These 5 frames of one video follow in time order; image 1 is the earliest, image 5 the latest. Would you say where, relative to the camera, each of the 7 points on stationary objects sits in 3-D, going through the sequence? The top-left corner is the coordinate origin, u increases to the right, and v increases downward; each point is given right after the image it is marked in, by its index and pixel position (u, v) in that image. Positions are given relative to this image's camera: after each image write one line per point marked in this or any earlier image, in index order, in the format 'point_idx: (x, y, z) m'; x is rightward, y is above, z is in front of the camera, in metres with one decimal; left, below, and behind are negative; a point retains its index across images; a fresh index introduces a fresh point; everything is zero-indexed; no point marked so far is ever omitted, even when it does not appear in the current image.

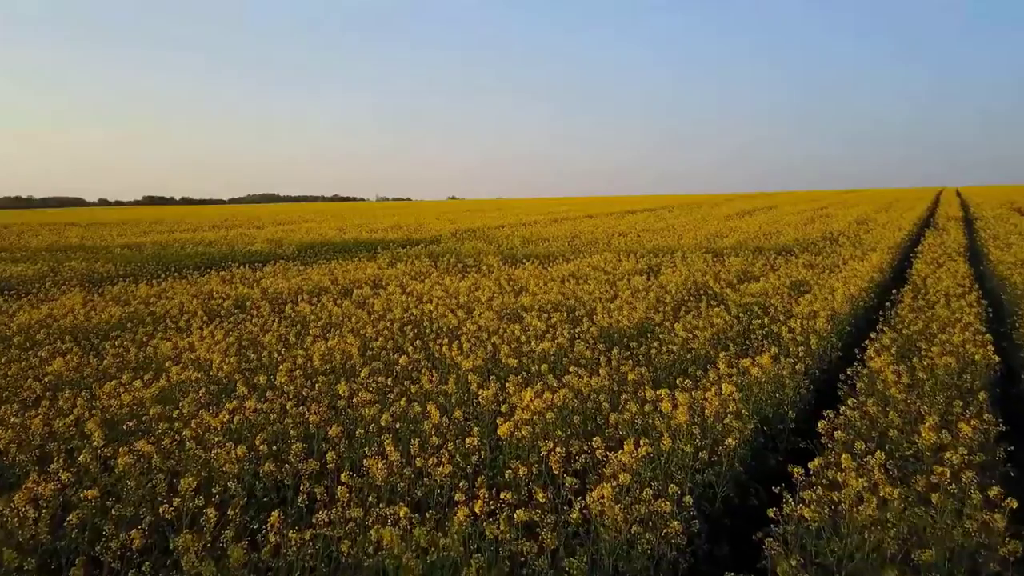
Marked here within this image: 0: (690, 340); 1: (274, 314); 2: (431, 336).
0: (+2.3, -0.8, +8.0) m
1: (-4.1, -0.5, +10.4) m
2: (-1.1, -0.7, +8.5) m
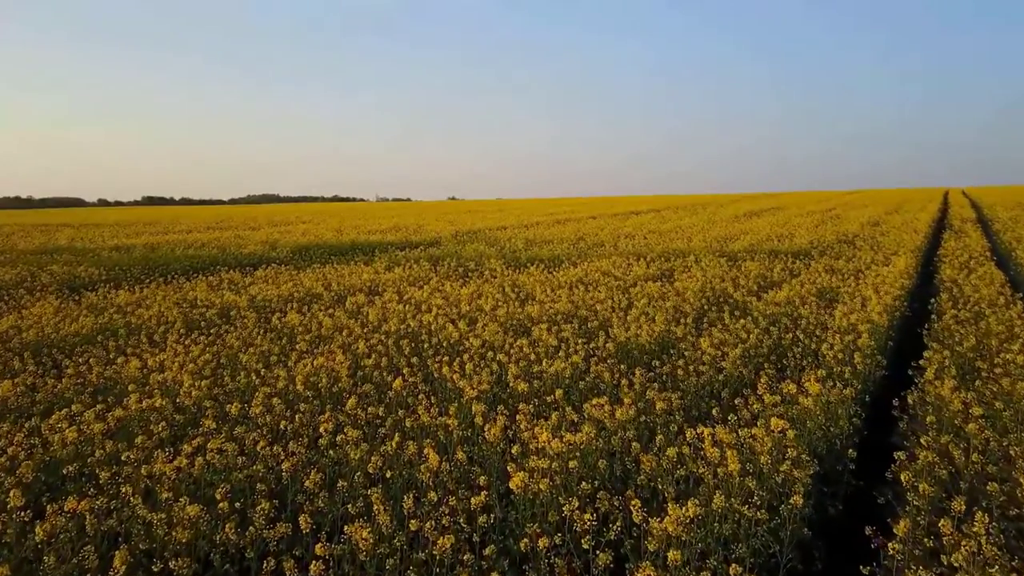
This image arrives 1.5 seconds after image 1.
0: (+2.4, -0.9, +7.1) m
1: (-4.0, -0.6, +9.6) m
2: (-1.0, -0.8, +7.7) m
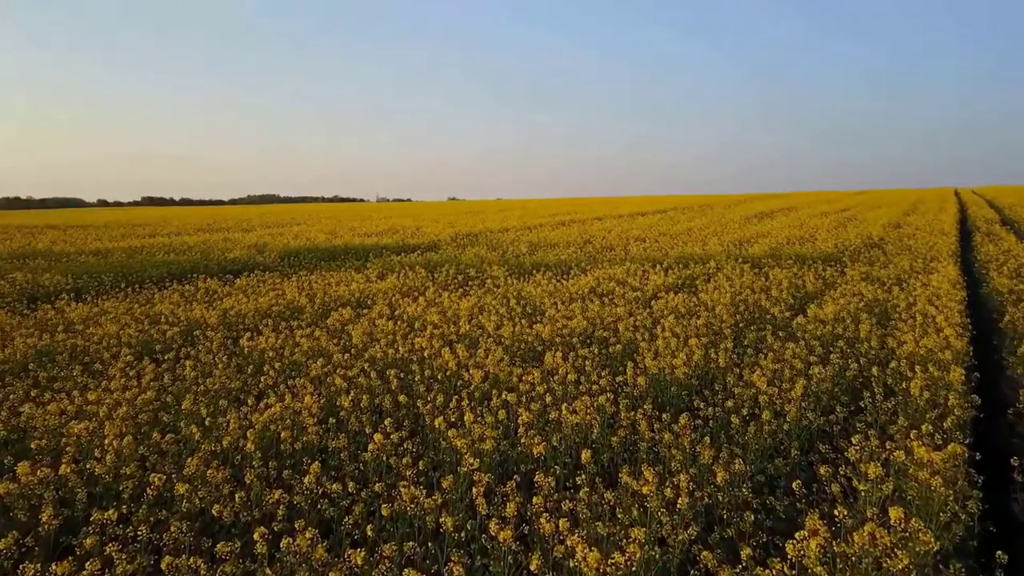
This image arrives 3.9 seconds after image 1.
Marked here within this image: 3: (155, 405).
0: (+2.5, -1.1, +5.8) m
1: (-3.9, -0.8, +8.2) m
2: (-0.9, -1.1, +6.3) m
3: (-3.5, -1.1, +6.0) m
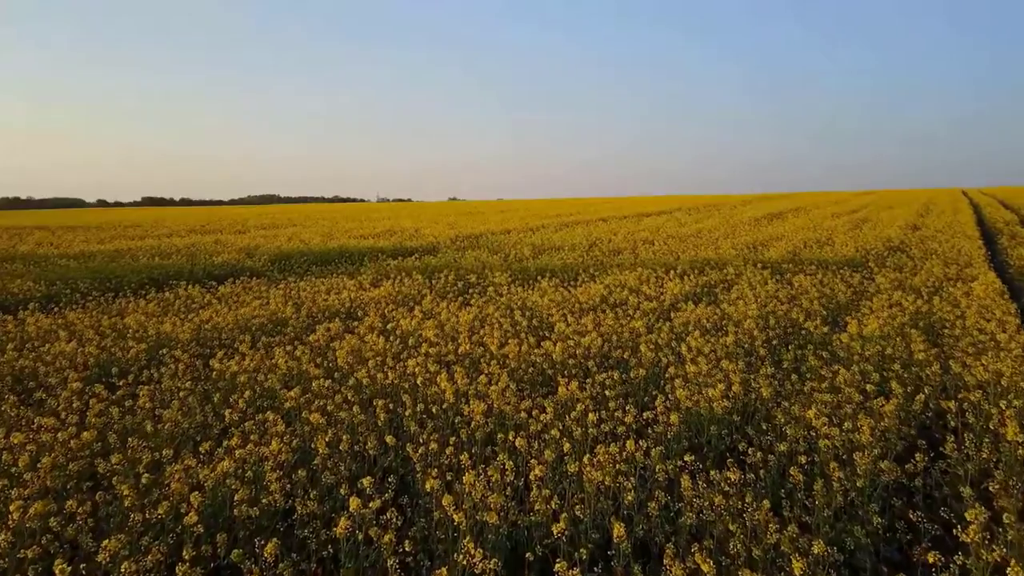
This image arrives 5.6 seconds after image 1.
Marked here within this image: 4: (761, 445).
0: (+2.6, -1.3, +4.8) m
1: (-3.8, -1.0, +7.2) m
2: (-0.8, -1.2, +5.3) m
3: (-3.4, -1.3, +5.0) m
4: (+2.1, -1.3, +5.1) m
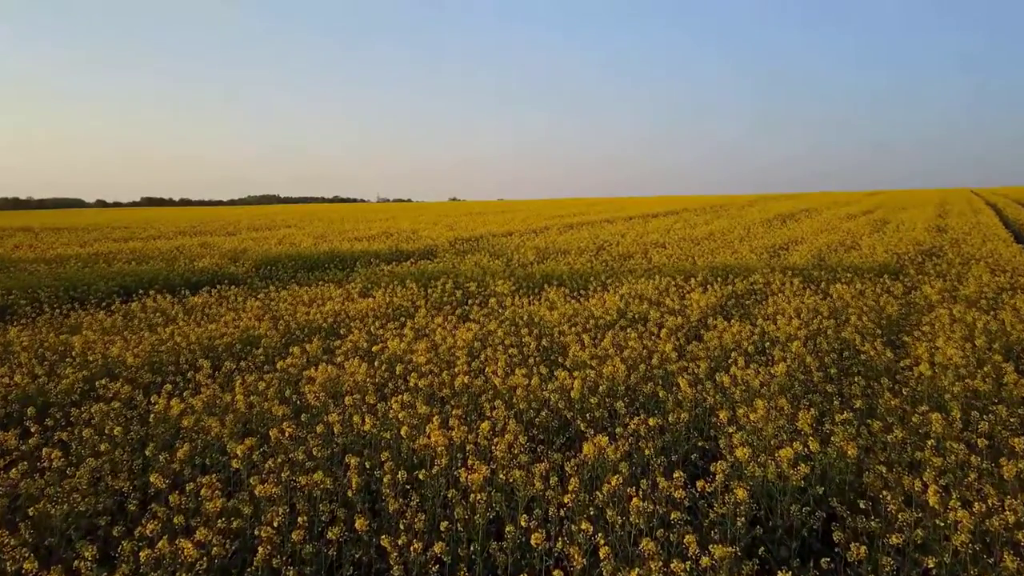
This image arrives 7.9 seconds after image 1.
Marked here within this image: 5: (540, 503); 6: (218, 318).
0: (+2.7, -1.5, +3.4) m
1: (-3.7, -1.2, +5.9) m
2: (-0.8, -1.4, +4.0) m
3: (-3.3, -1.5, +3.7) m
4: (+2.2, -1.5, +3.8) m
5: (+0.2, -1.4, +4.0) m
6: (-5.0, -0.5, +10.3) m
